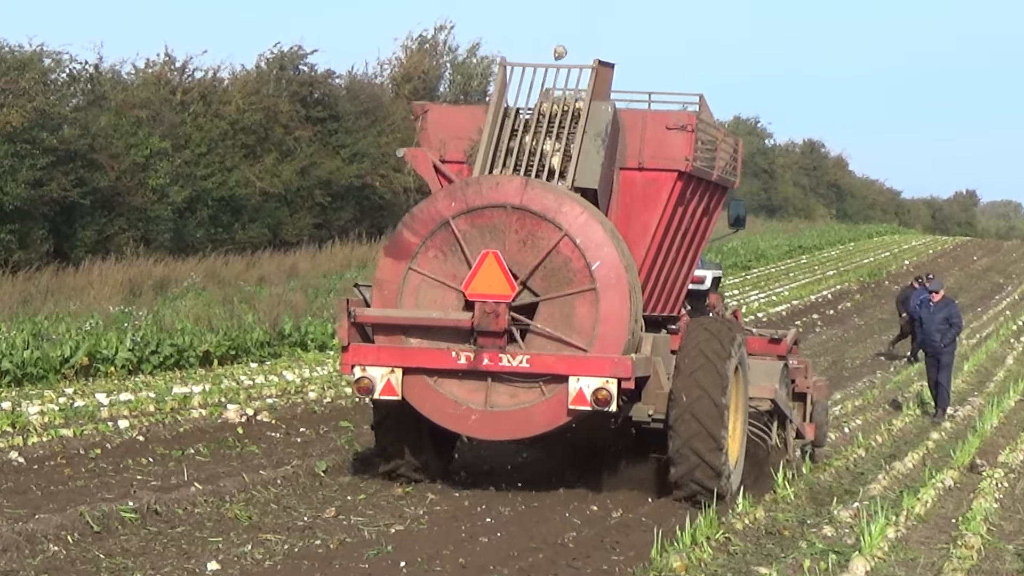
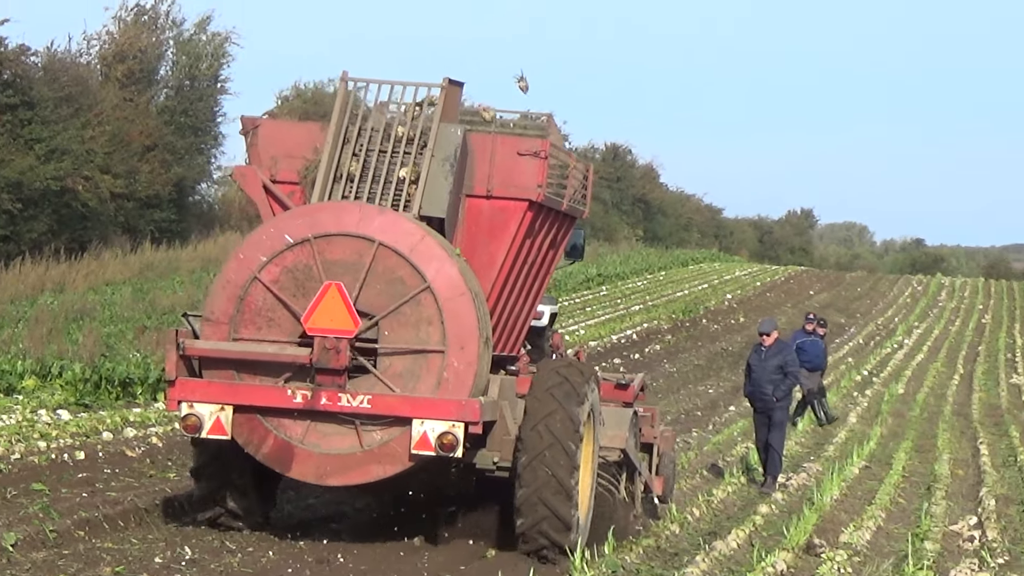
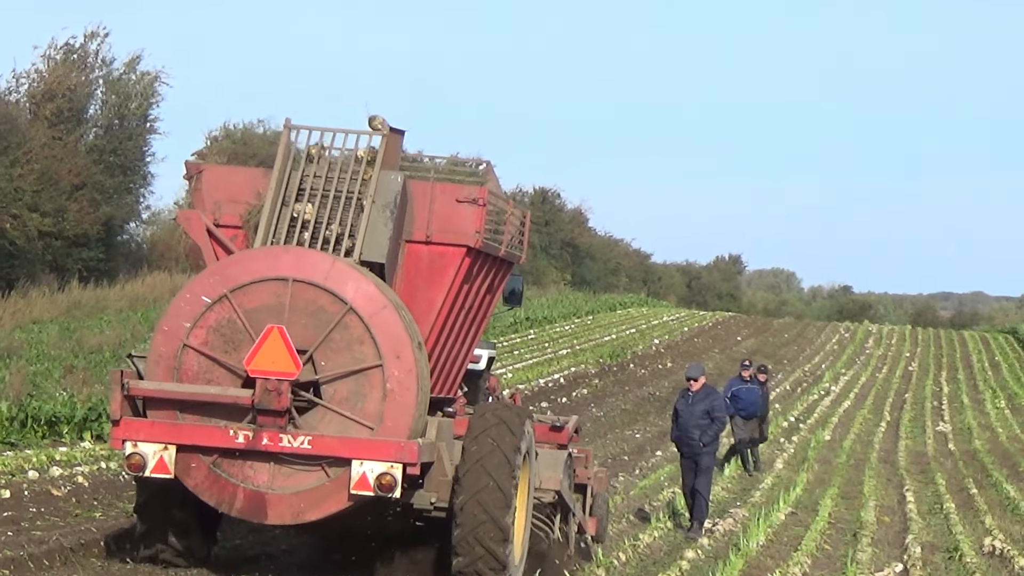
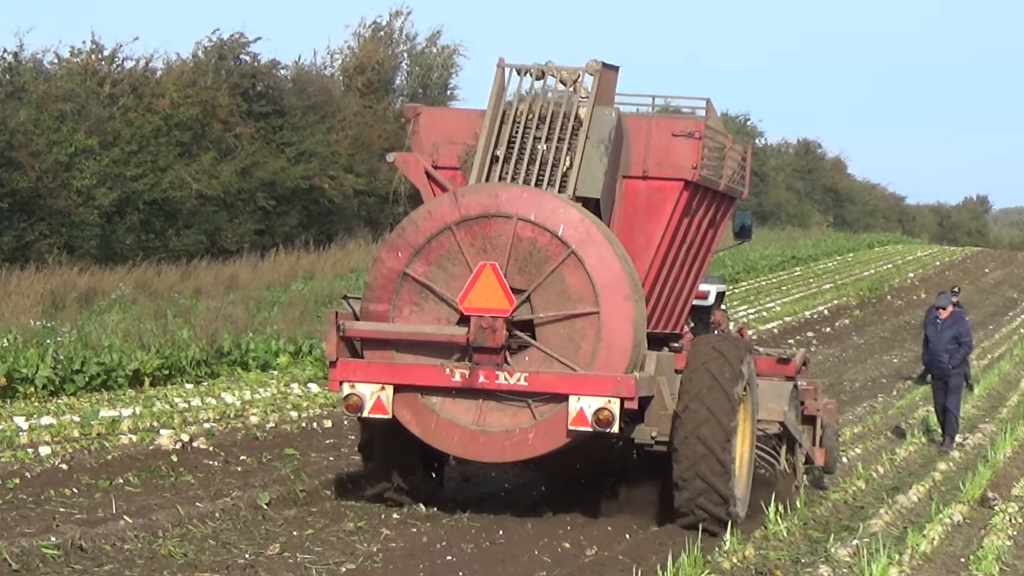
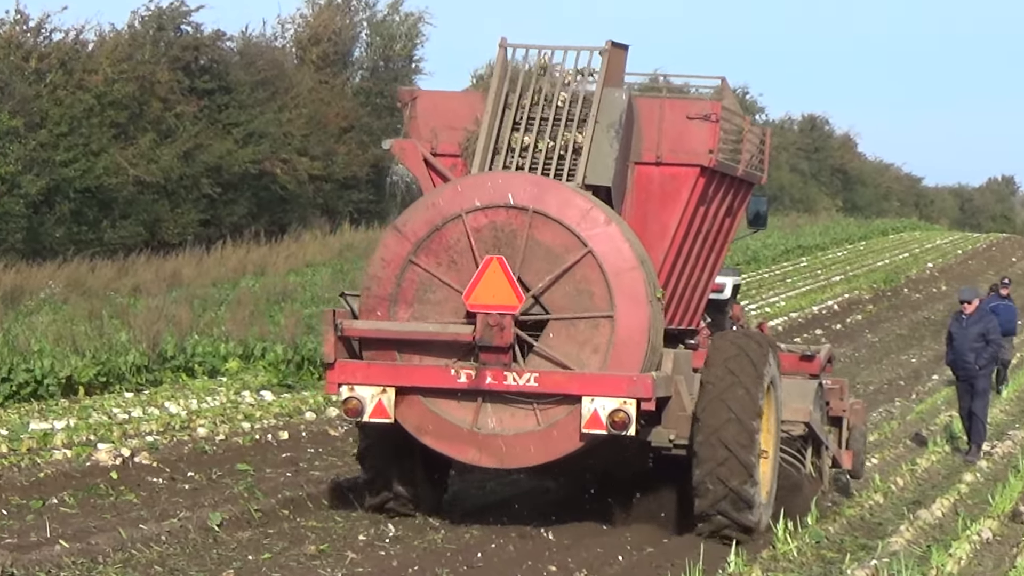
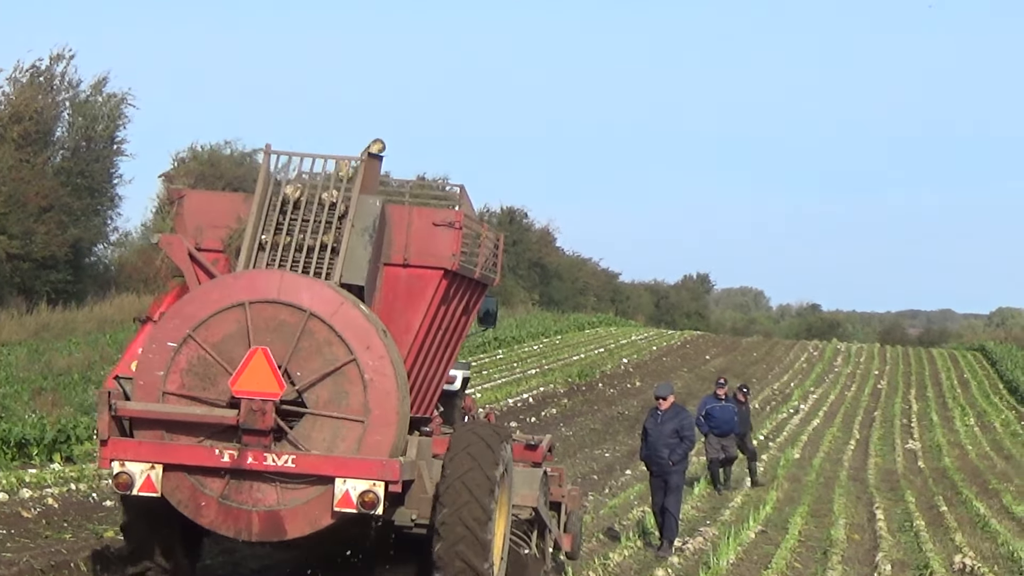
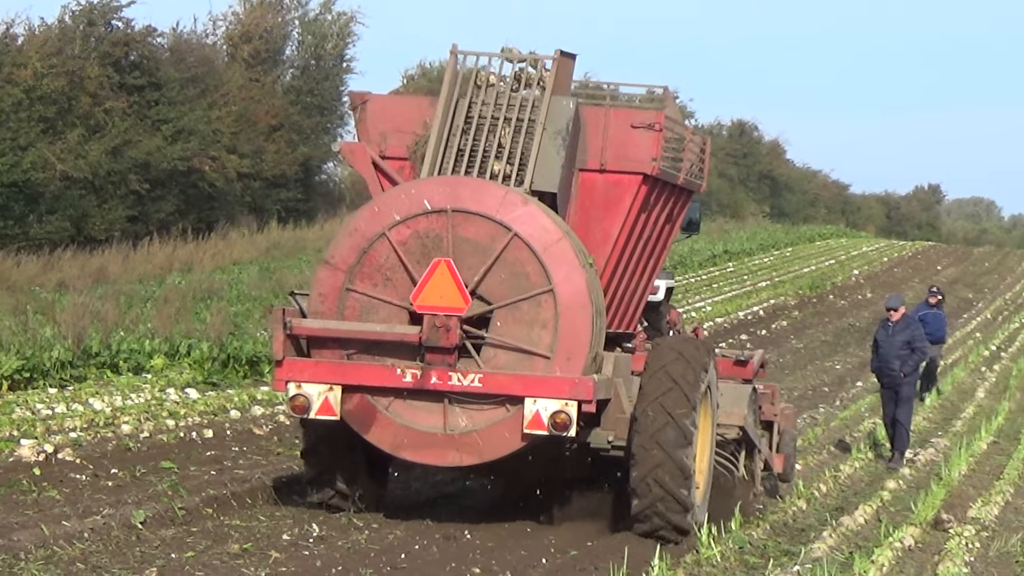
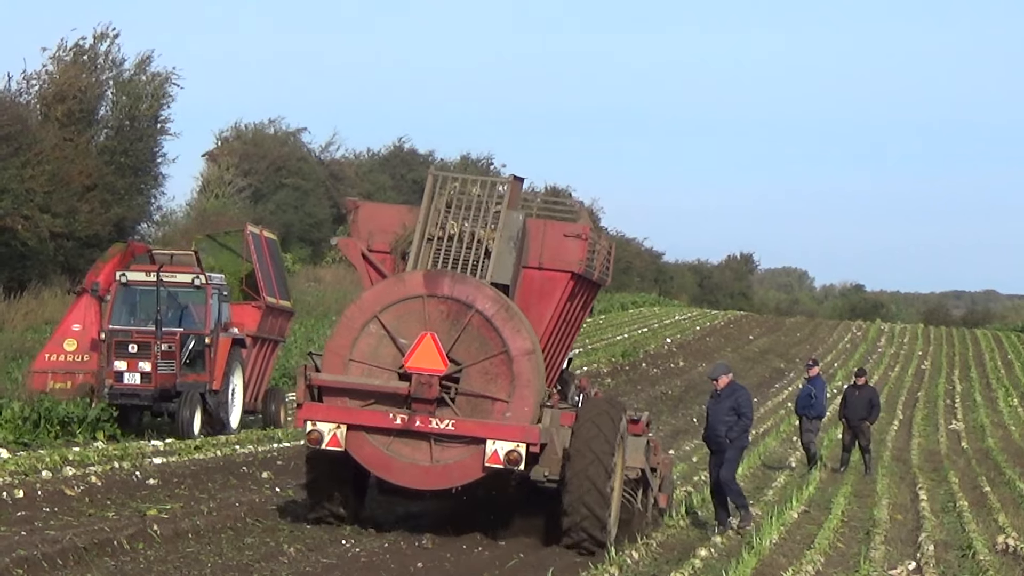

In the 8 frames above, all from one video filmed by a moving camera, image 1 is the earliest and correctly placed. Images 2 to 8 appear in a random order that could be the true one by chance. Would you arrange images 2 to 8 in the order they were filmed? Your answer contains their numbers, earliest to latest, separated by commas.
4, 5, 7, 2, 3, 6, 8
